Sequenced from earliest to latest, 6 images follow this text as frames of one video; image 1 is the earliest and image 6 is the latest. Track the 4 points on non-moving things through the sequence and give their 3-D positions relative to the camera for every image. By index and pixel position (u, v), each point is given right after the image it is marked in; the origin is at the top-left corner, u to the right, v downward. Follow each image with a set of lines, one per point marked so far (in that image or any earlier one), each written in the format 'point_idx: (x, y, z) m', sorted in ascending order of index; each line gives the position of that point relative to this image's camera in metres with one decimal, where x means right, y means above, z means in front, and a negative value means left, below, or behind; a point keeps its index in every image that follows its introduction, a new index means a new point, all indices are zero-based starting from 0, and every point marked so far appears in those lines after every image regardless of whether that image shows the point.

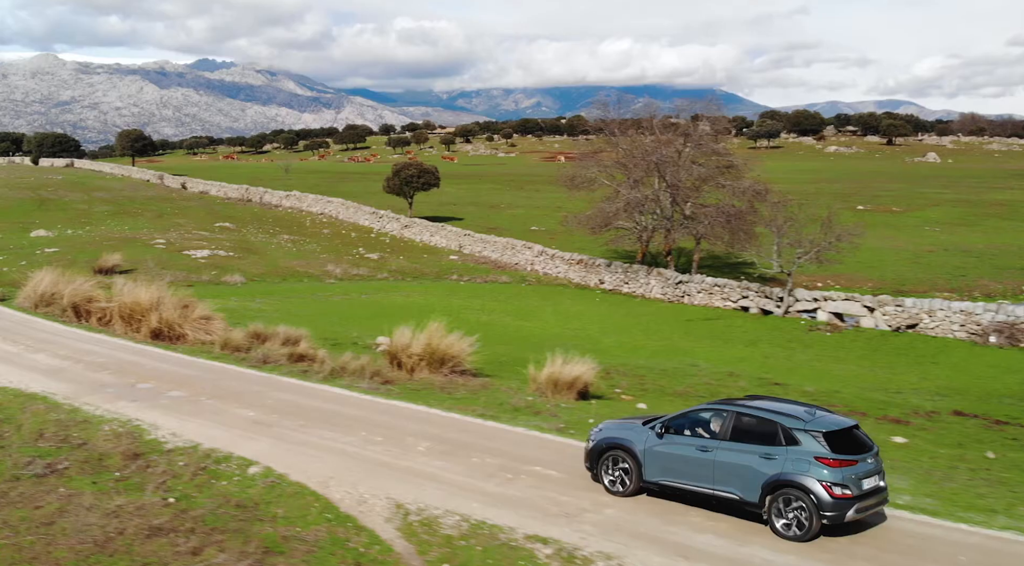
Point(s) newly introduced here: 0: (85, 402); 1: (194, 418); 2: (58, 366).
0: (-8.0, -2.2, +16.9) m
1: (-5.6, -2.3, +15.9) m
2: (-9.8, -1.8, +19.5) m
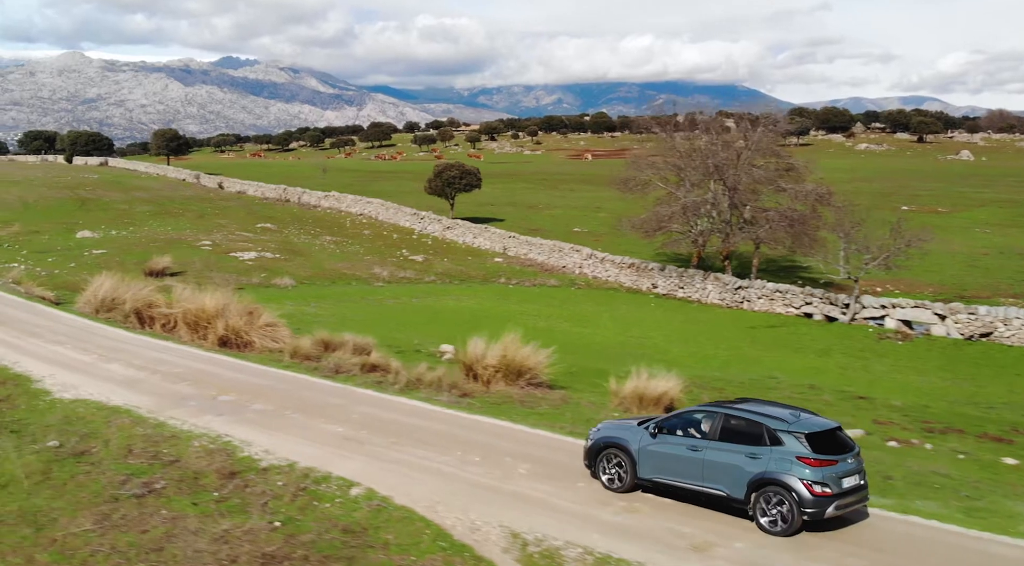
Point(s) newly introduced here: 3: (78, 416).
0: (-6.3, -2.4, +16.6) m
1: (-3.9, -2.6, +15.5) m
2: (-8.1, -2.0, +19.3) m
3: (-8.2, -2.5, +16.9) m
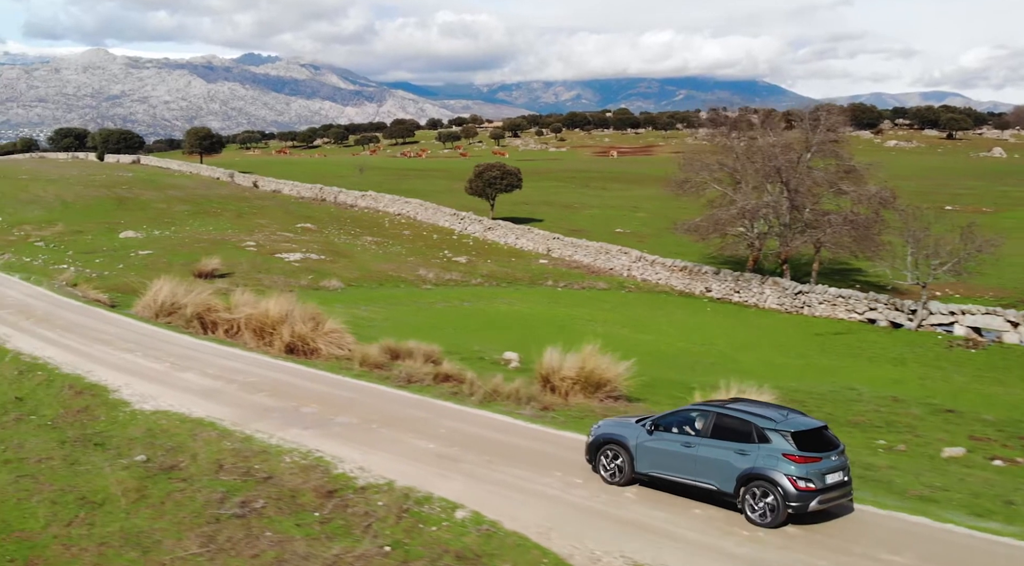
0: (-4.7, -2.6, +16.3) m
1: (-2.3, -2.8, +15.2) m
2: (-6.4, -2.2, +19.1) m
3: (-6.5, -2.7, +16.7) m
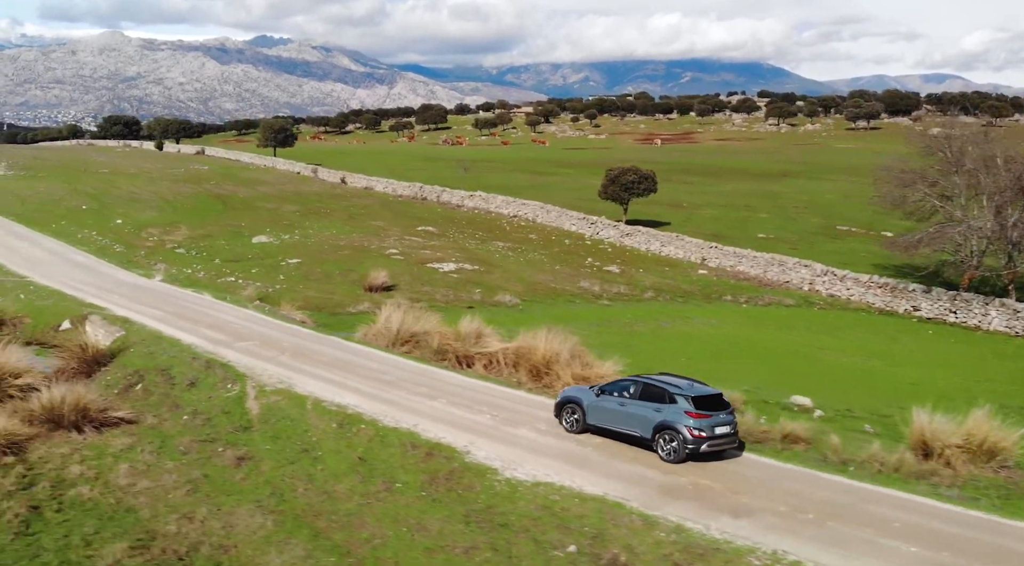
0: (+2.7, -3.7, +14.7) m
1: (+5.0, -3.9, +13.5) m
2: (+1.0, -3.2, +17.5) m
3: (+0.8, -3.8, +15.2) m
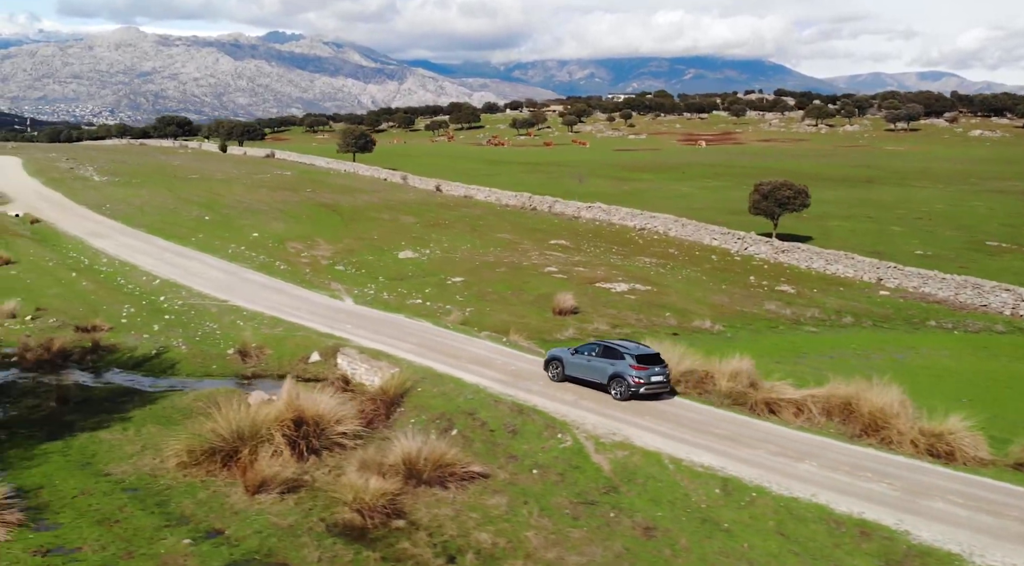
0: (+10.4, -4.8, +13.3) m
1: (+12.7, -5.0, +12.0) m
2: (+8.9, -4.3, +16.1) m
3: (+8.6, -4.9, +13.8) m
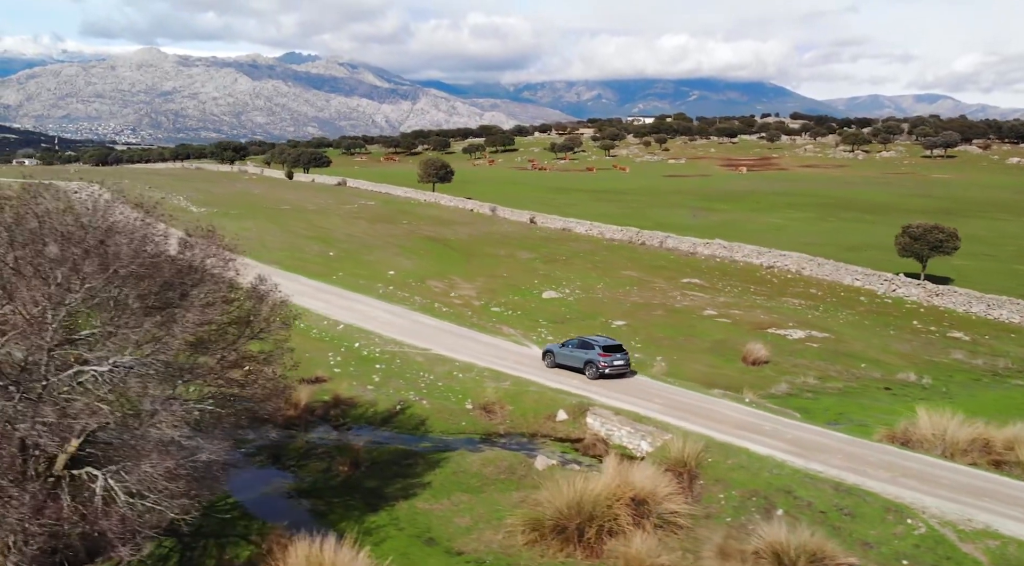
0: (+17.8, -6.4, +12.2) m
1: (+20.0, -6.6, +10.8) m
2: (+16.4, -6.0, +15.1) m
3: (+16.0, -6.4, +12.8) m
